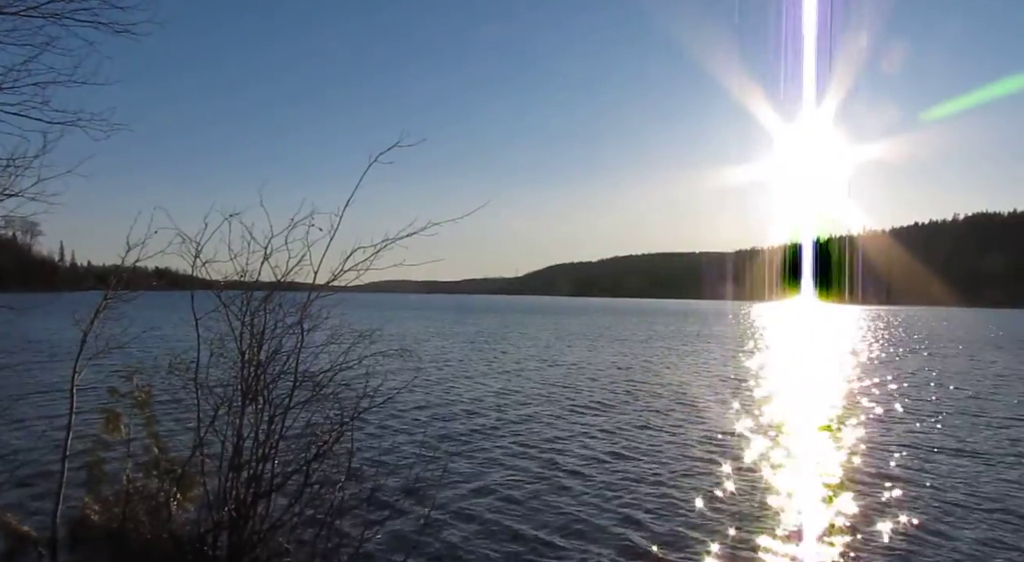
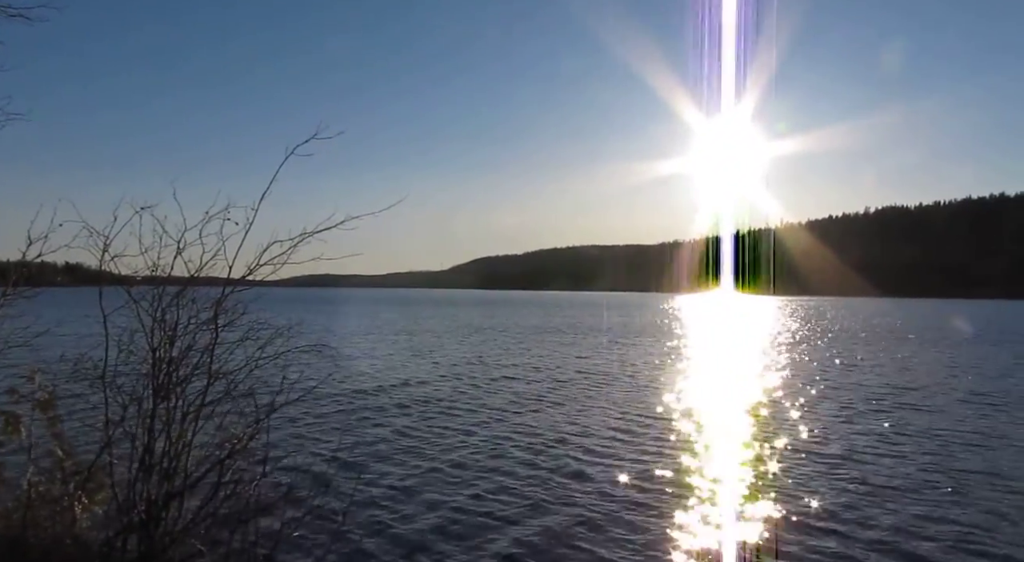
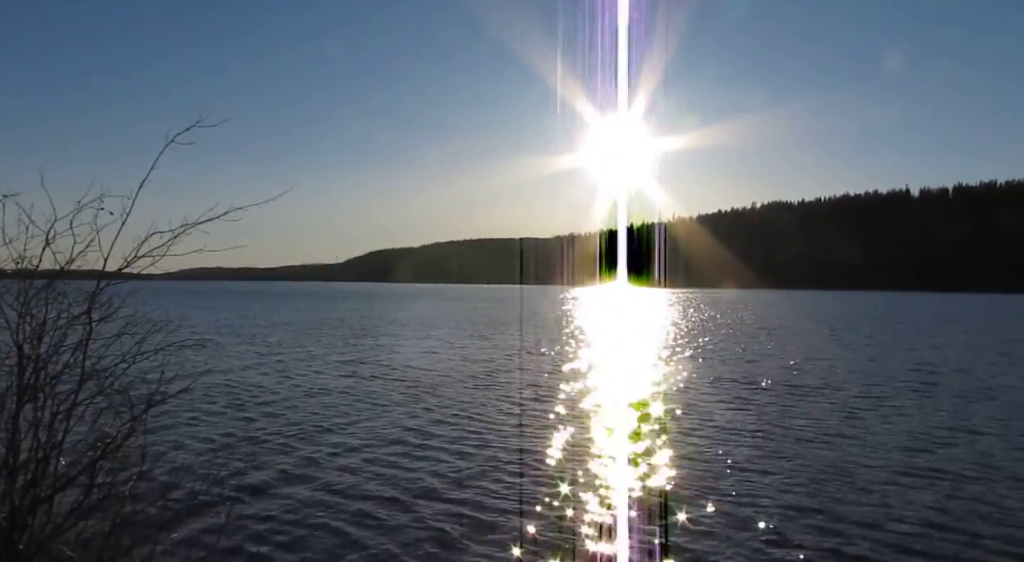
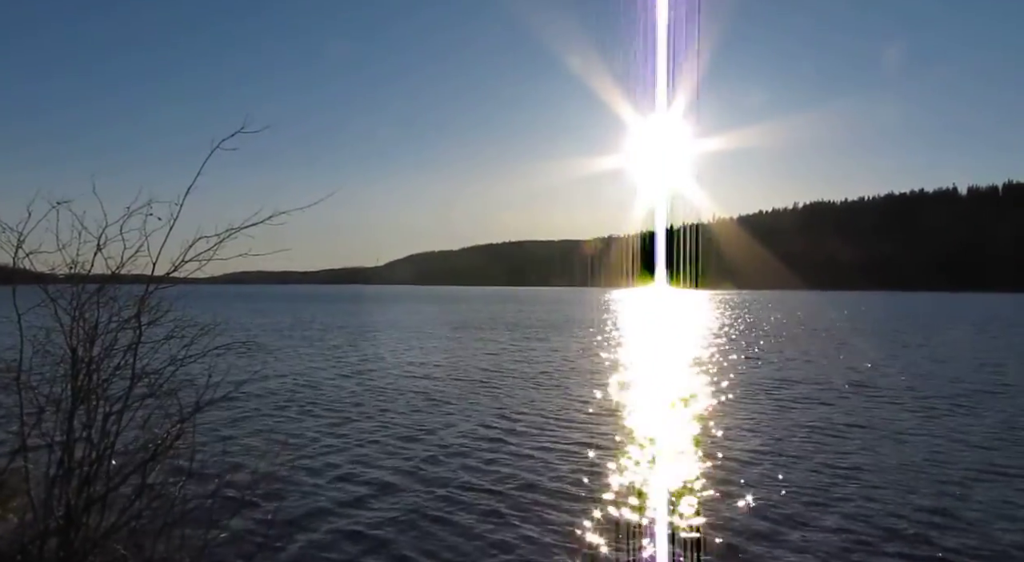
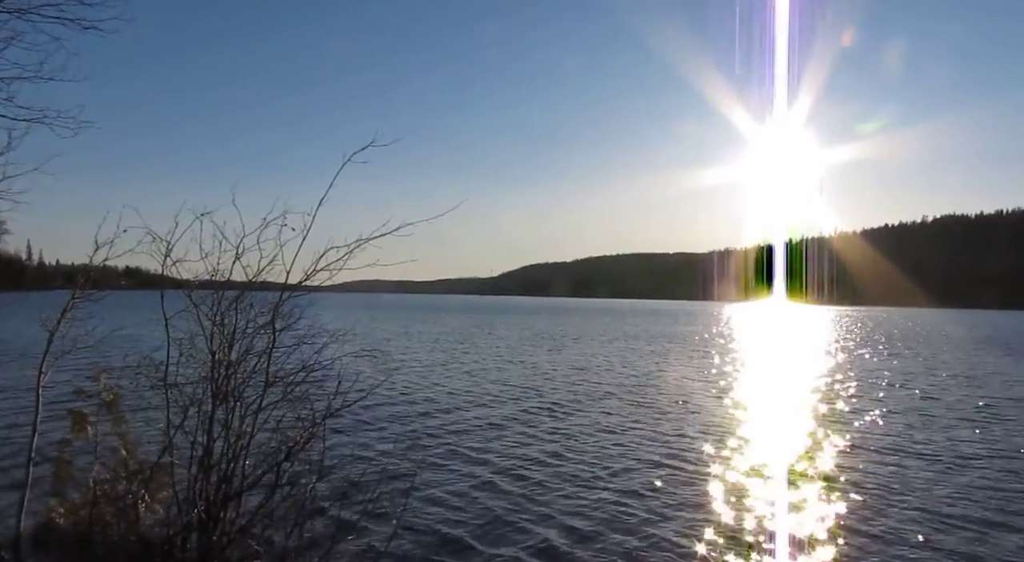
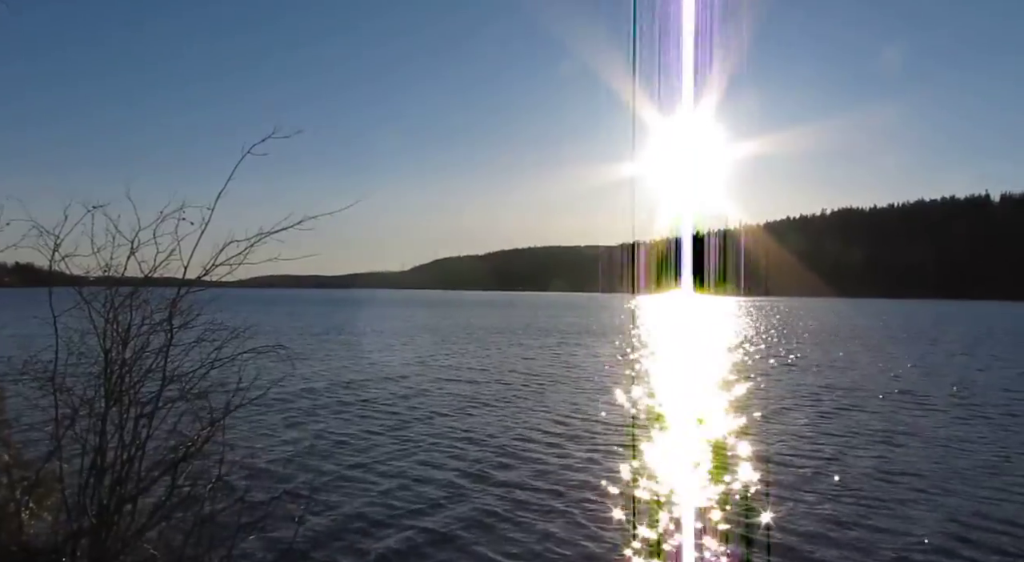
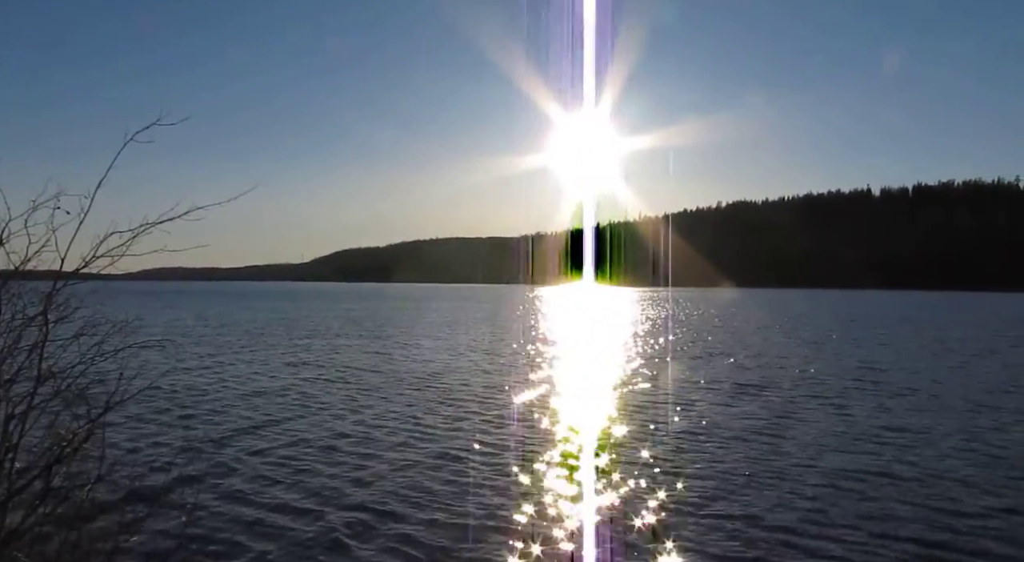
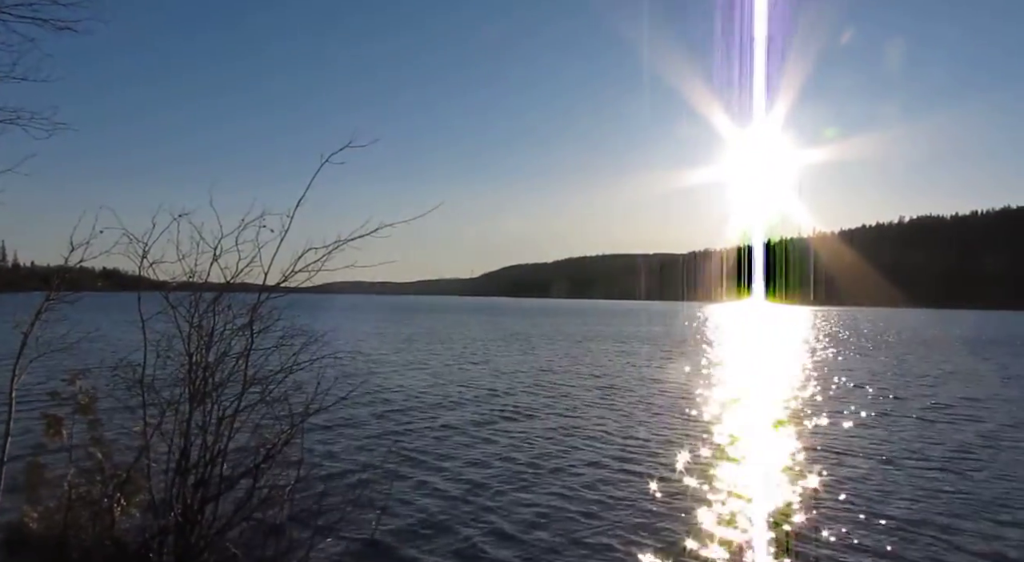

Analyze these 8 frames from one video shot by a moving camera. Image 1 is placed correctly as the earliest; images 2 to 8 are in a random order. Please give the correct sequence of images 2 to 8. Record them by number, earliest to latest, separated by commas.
5, 8, 2, 6, 4, 3, 7
